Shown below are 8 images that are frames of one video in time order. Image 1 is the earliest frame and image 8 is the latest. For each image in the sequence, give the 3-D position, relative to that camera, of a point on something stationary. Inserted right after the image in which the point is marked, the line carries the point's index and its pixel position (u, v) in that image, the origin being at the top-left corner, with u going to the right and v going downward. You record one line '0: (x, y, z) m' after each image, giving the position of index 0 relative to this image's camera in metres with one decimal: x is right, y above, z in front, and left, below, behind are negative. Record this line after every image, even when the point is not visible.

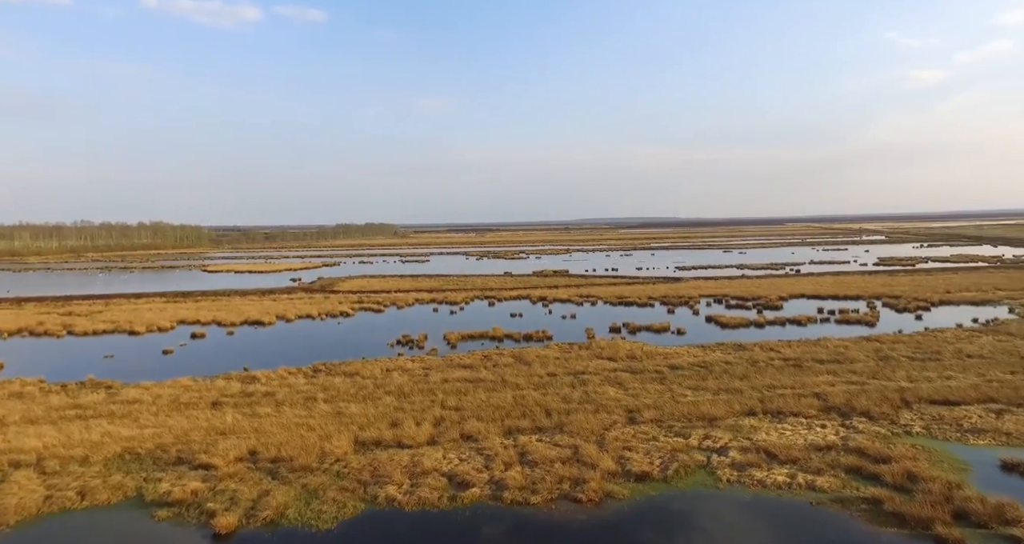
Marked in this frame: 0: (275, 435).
0: (-5.4, -3.7, +13.5) m
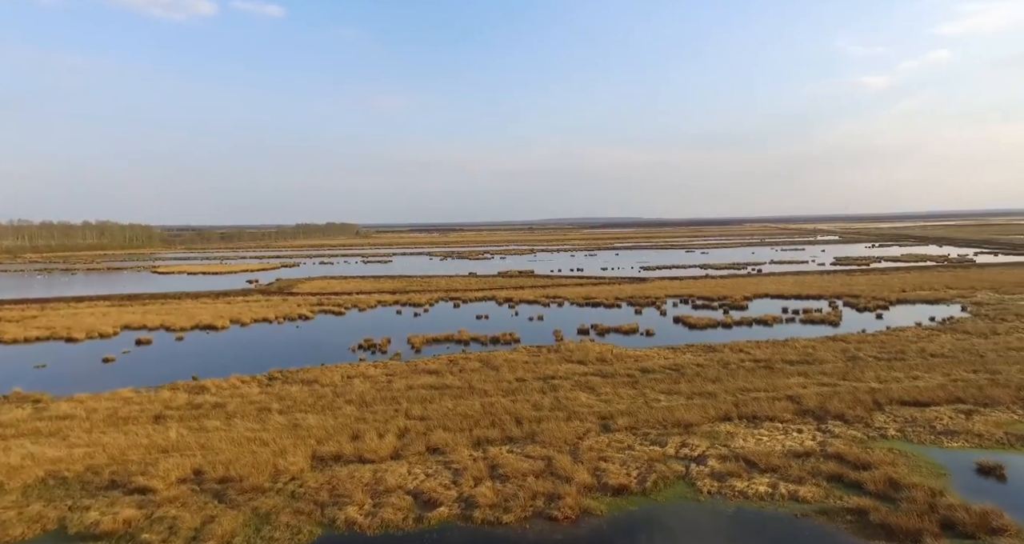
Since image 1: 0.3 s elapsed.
0: (-6.0, -3.7, +12.4) m
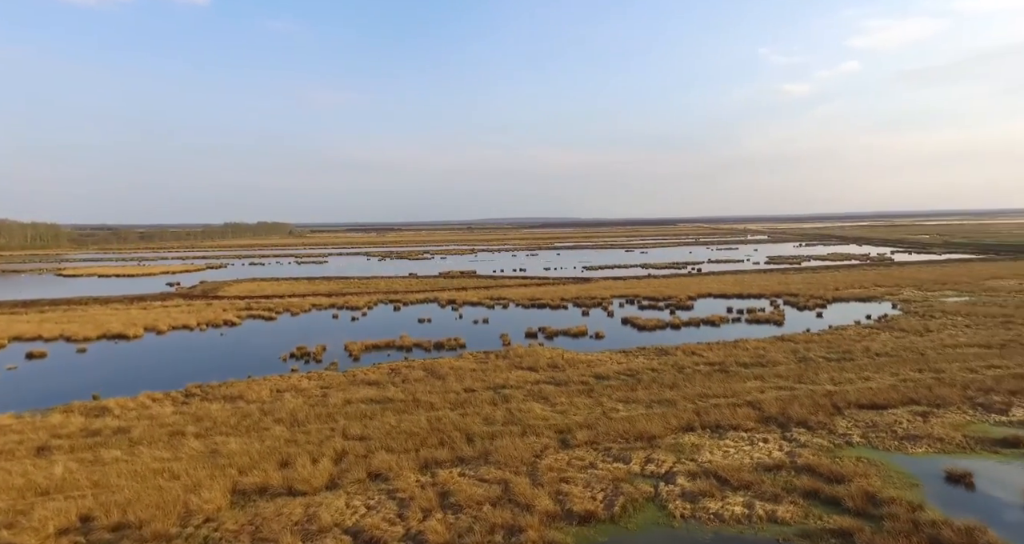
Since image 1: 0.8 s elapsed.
0: (-6.9, -3.8, +10.5) m
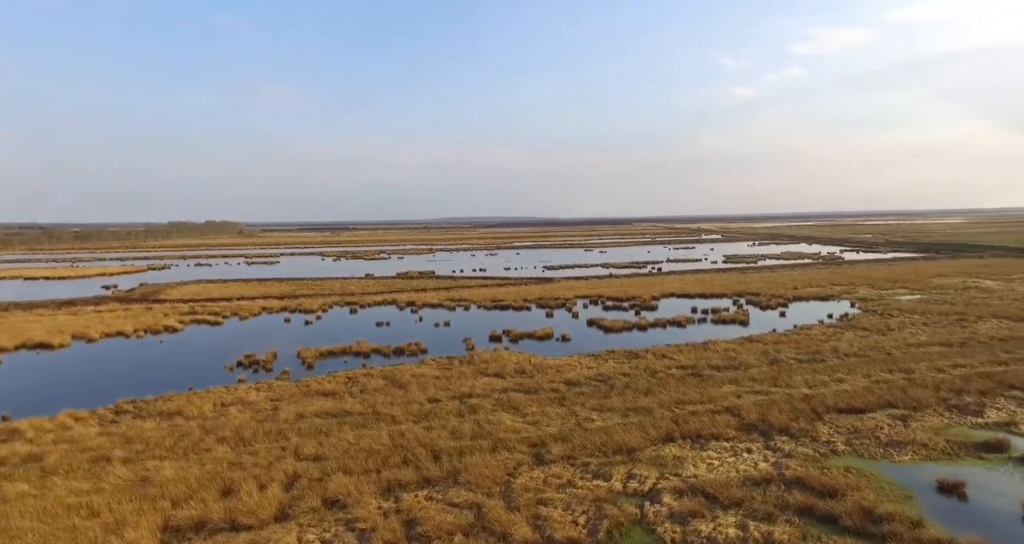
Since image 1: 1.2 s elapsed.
0: (-7.3, -3.9, +9.0) m
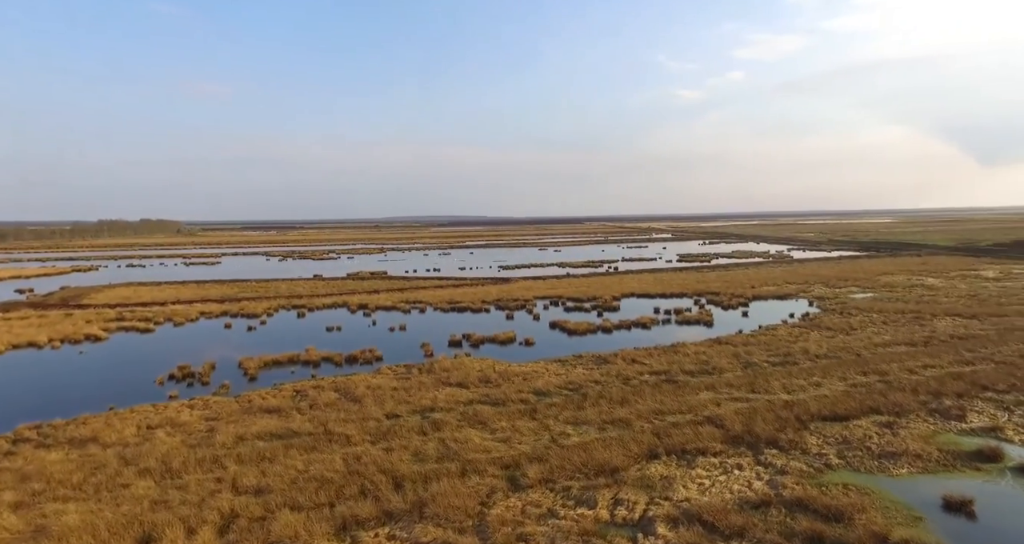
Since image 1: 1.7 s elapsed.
0: (-7.5, -4.0, +7.1) m
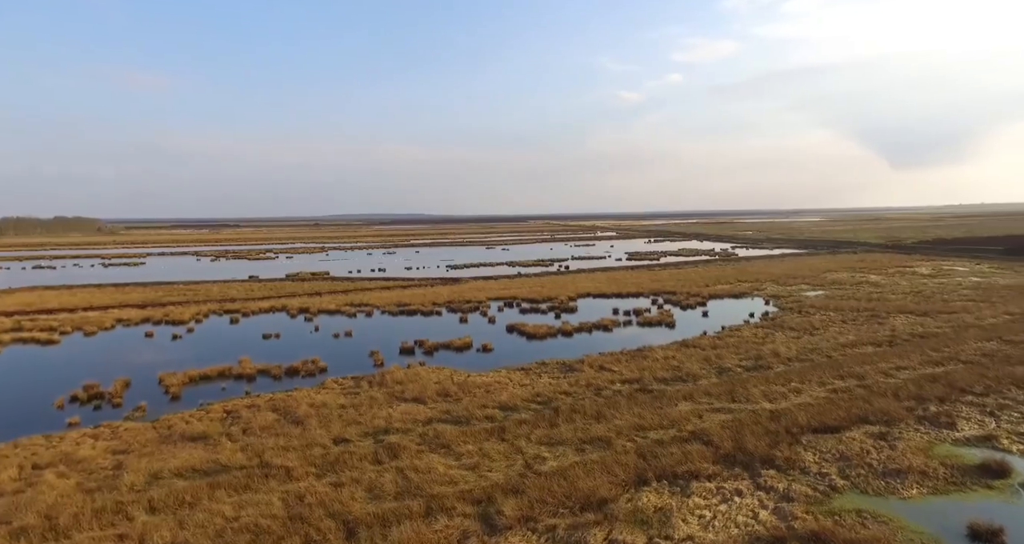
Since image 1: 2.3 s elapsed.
0: (-7.5, -4.2, +4.7) m
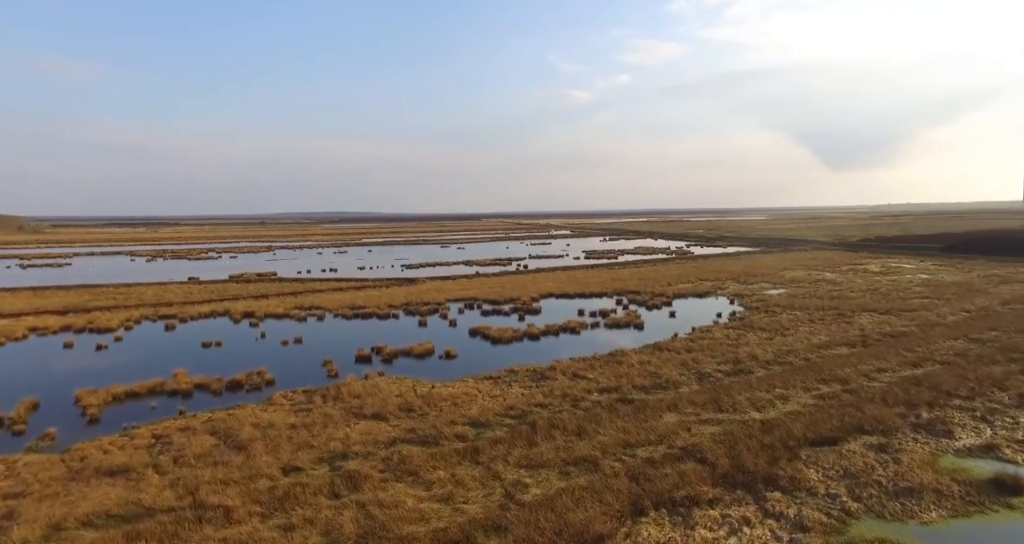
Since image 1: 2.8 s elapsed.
0: (-7.3, -4.3, +2.8) m
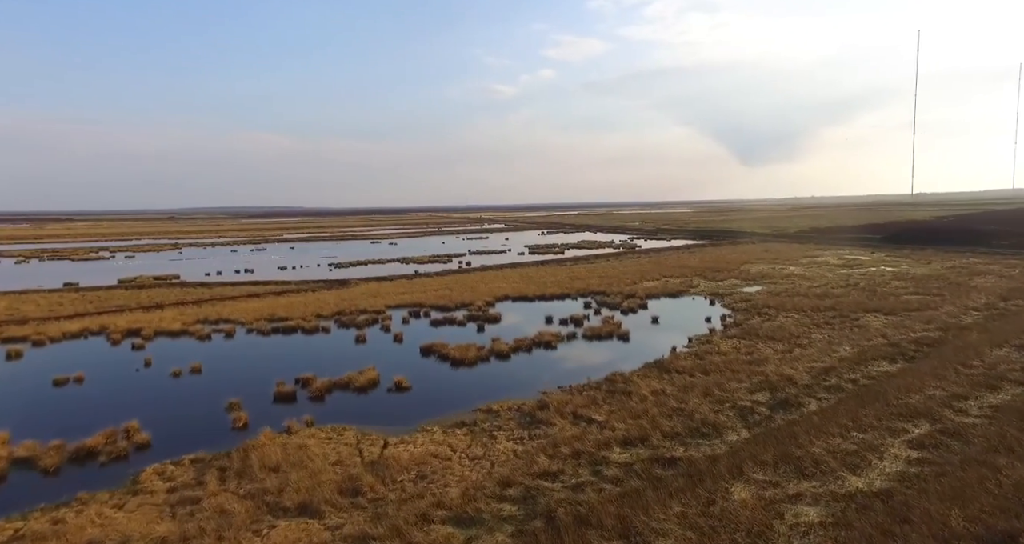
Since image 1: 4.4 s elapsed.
0: (-5.8, -4.8, -2.9) m
